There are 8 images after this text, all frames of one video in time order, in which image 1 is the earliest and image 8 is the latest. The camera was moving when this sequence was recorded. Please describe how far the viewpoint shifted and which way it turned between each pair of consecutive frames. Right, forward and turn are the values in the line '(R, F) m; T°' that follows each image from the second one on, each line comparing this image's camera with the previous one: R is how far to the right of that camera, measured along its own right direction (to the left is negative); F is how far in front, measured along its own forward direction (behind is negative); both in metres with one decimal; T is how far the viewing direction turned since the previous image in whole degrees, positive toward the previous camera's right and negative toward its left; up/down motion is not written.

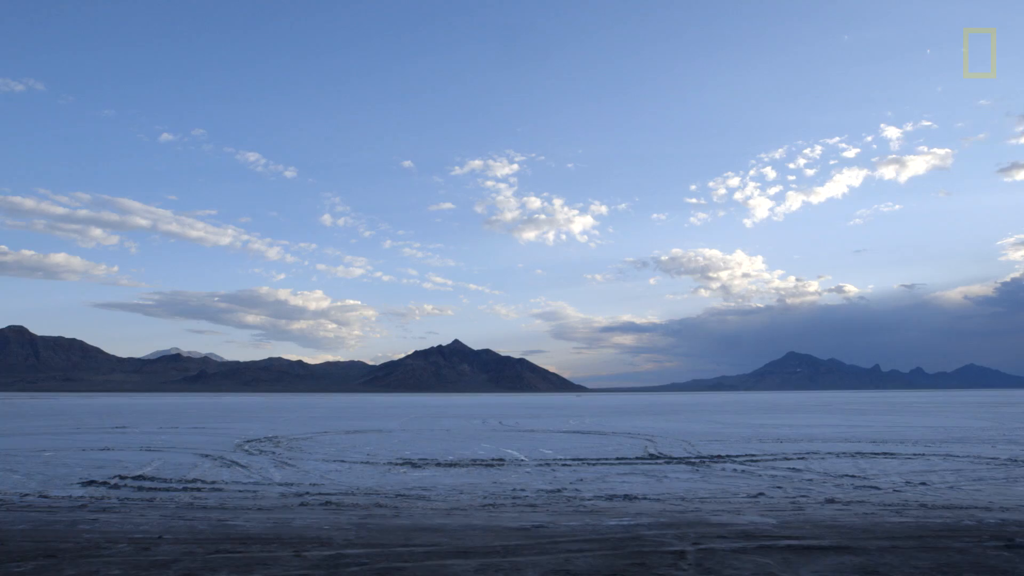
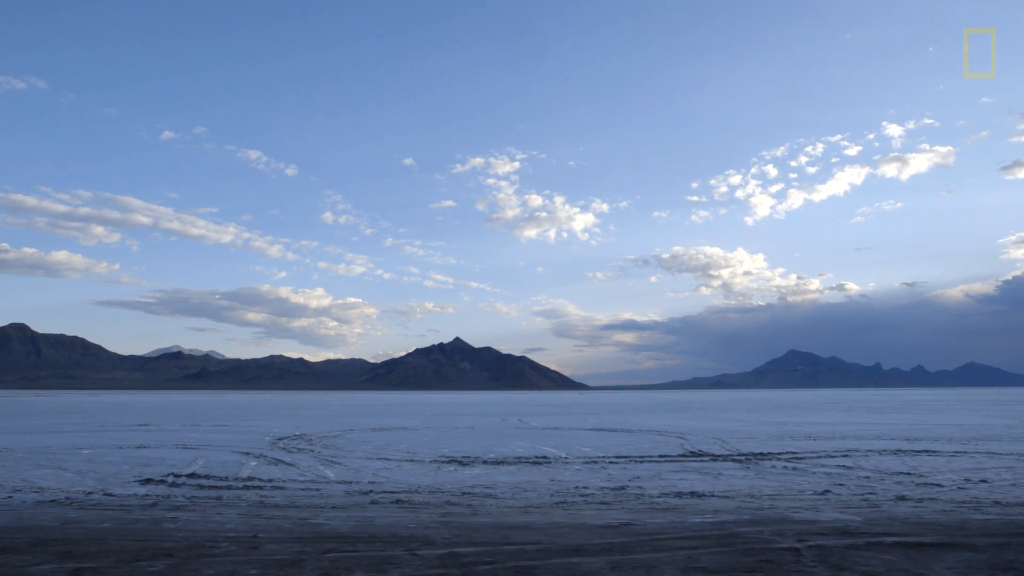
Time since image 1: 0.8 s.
(-1.4, 0.0) m; 0°
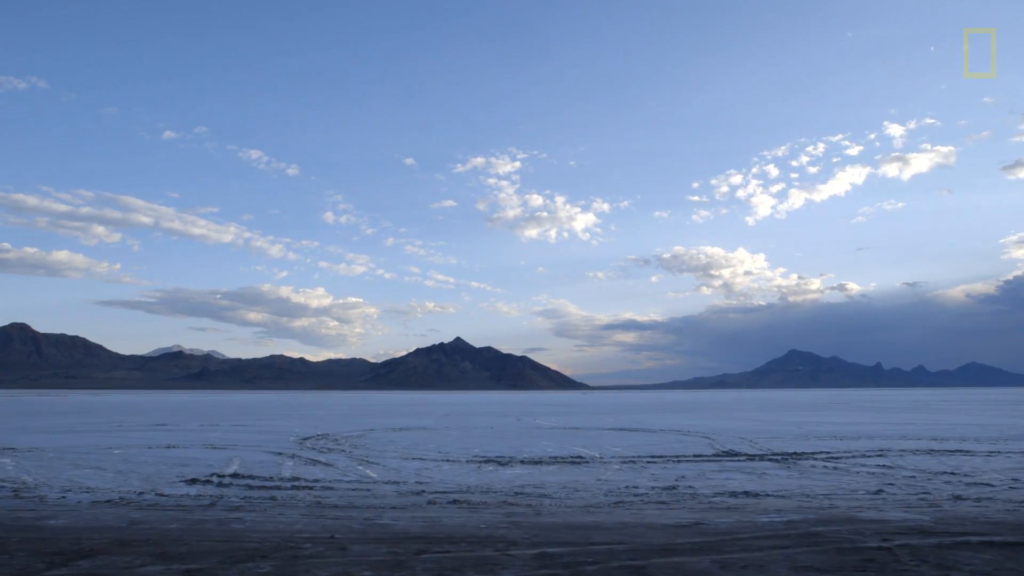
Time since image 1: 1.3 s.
(-1.1, 0.0) m; 0°
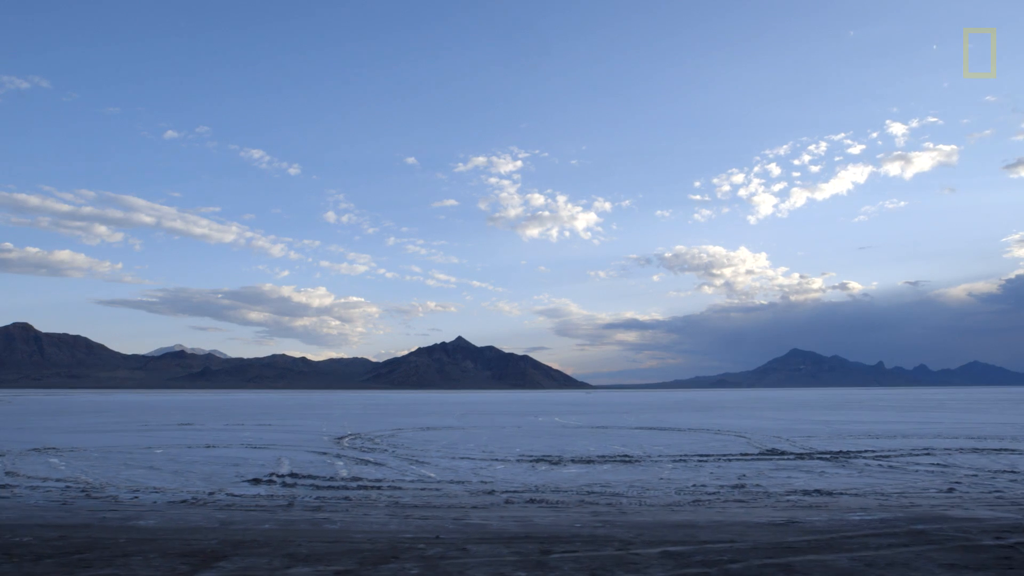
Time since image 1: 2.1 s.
(-1.5, 0.0) m; 0°
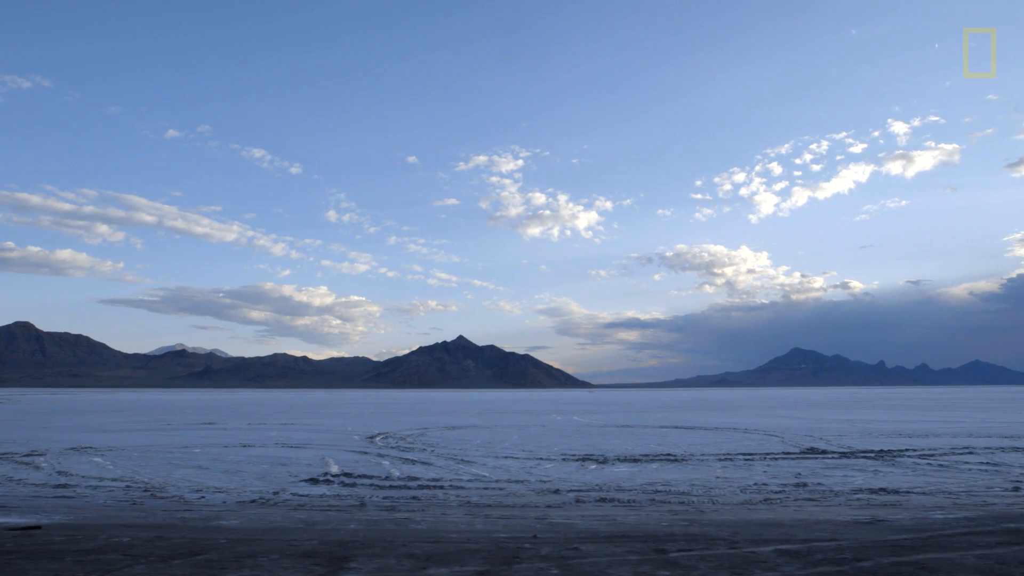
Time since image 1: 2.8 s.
(-1.4, 0.0) m; 0°
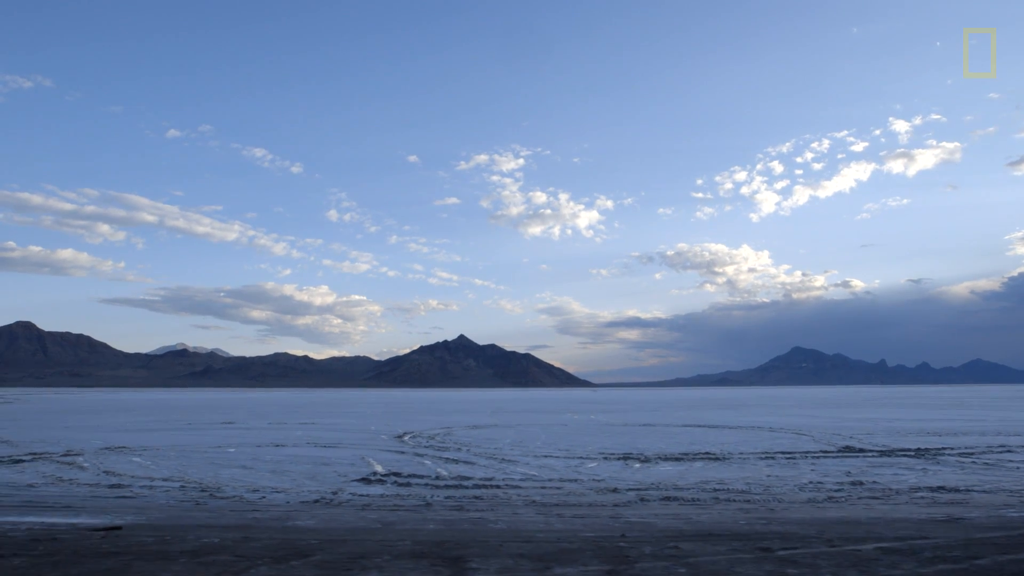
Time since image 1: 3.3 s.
(-1.3, 0.0) m; 0°
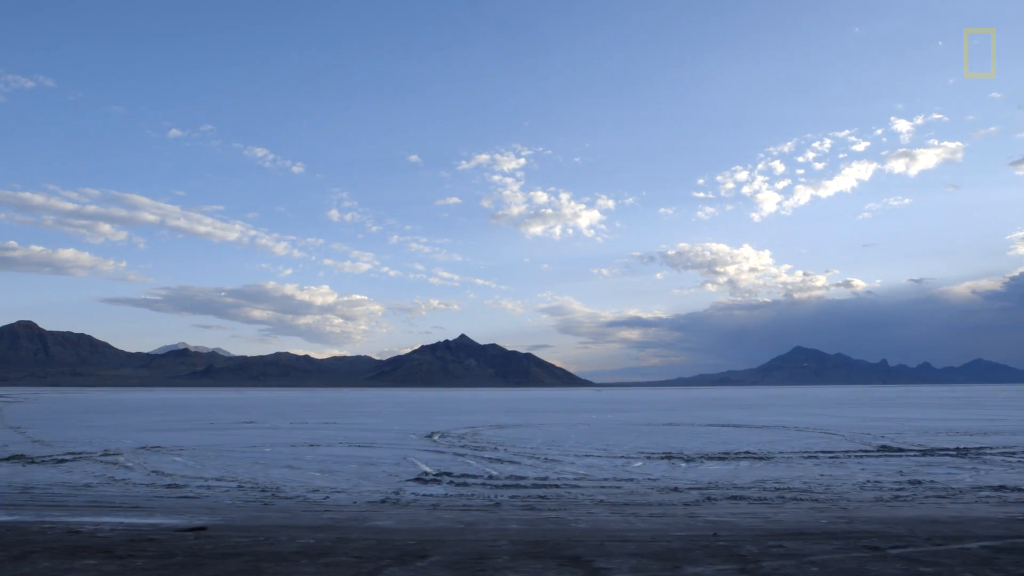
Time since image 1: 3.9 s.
(-1.3, 0.0) m; 0°
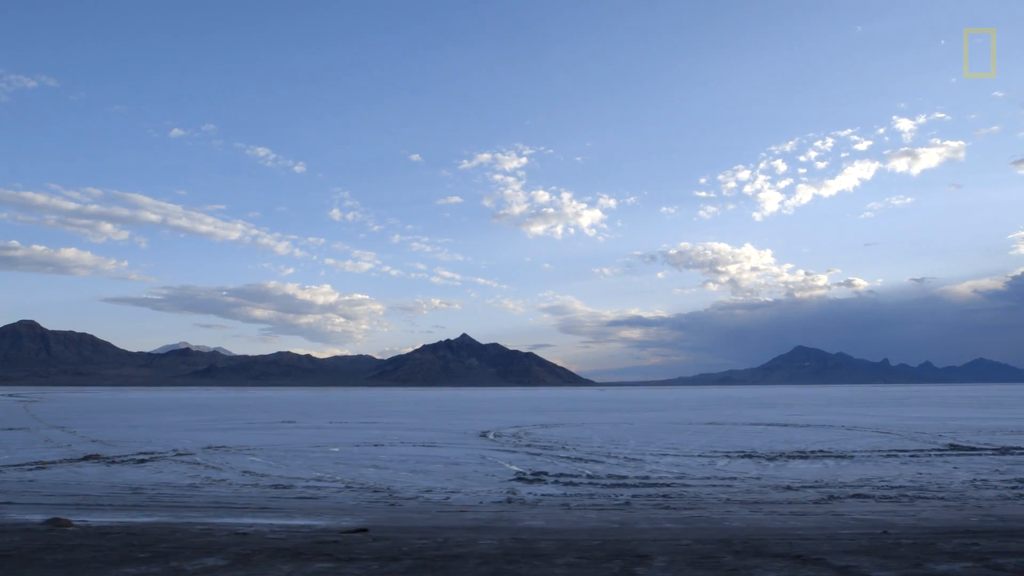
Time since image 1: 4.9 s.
(-2.5, +0.1) m; 0°
